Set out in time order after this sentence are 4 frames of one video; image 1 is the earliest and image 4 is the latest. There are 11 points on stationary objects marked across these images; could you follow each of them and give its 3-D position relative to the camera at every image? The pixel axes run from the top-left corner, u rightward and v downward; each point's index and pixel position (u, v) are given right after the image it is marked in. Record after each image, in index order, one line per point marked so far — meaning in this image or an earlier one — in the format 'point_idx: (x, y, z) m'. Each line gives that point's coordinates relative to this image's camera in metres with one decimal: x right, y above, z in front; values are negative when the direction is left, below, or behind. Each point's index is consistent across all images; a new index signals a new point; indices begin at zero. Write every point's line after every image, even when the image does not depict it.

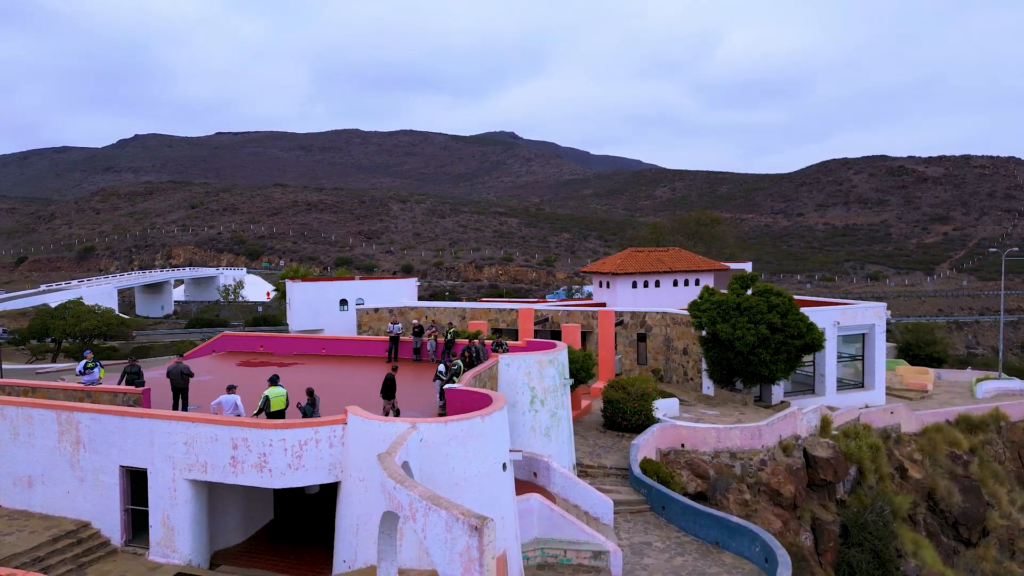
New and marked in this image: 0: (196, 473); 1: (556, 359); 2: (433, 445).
0: (-4.2, -2.4, +9.0) m
1: (+0.9, -1.5, +14.1) m
2: (-1.0, -1.9, +8.3) m
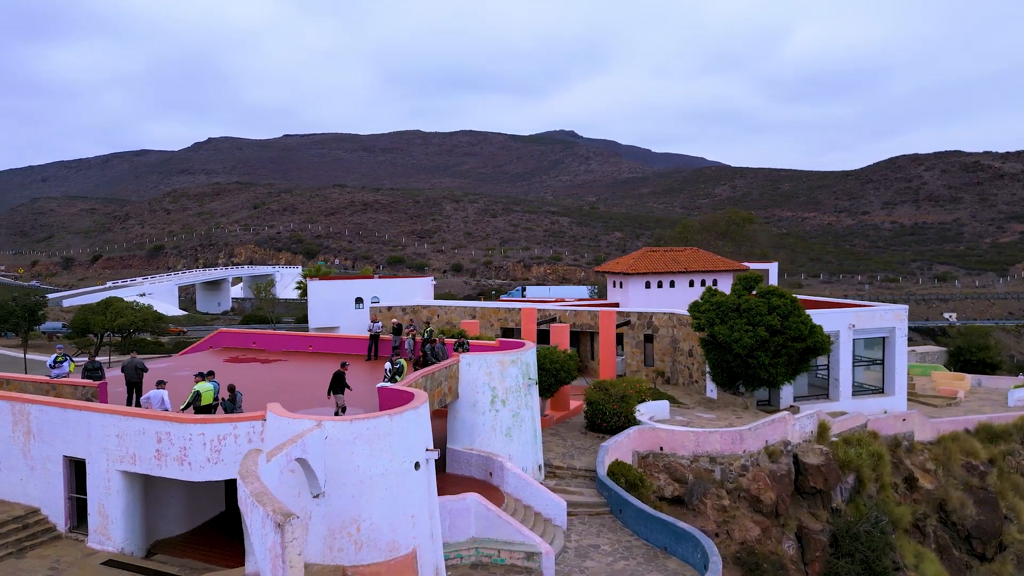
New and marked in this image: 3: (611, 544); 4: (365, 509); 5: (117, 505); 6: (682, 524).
0: (-5.3, -2.4, +9.4) m
1: (+0.1, -1.5, +14.1) m
2: (-2.1, -1.9, +8.4) m
3: (+1.8, -4.5, +12.1) m
4: (-1.8, -2.7, +8.5) m
5: (-5.5, -3.0, +9.5) m
6: (+2.9, -4.0, +11.6) m
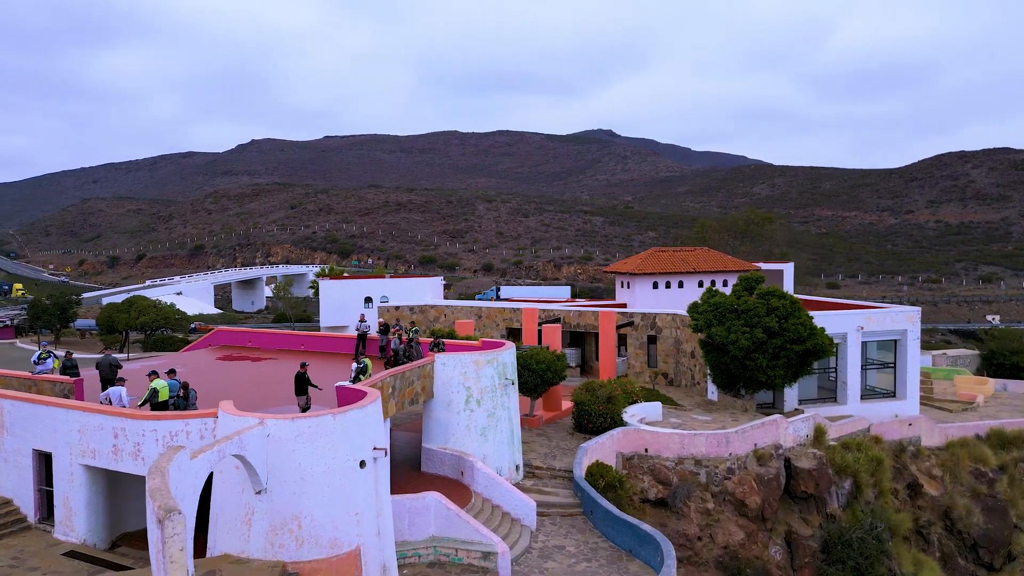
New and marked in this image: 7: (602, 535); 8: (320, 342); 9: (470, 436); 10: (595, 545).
0: (-6.0, -2.4, +9.7) m
1: (-0.4, -1.5, +14.1) m
2: (-2.9, -1.9, +8.6) m
3: (+1.2, -4.5, +12.1) m
4: (-2.6, -2.7, +8.6) m
5: (-6.2, -3.0, +9.8) m
6: (+2.2, -4.0, +11.5) m
7: (+1.7, -4.5, +12.5) m
8: (-5.1, -1.5, +18.6) m
9: (-0.9, -3.0, +13.7) m
10: (+1.5, -4.5, +12.1) m
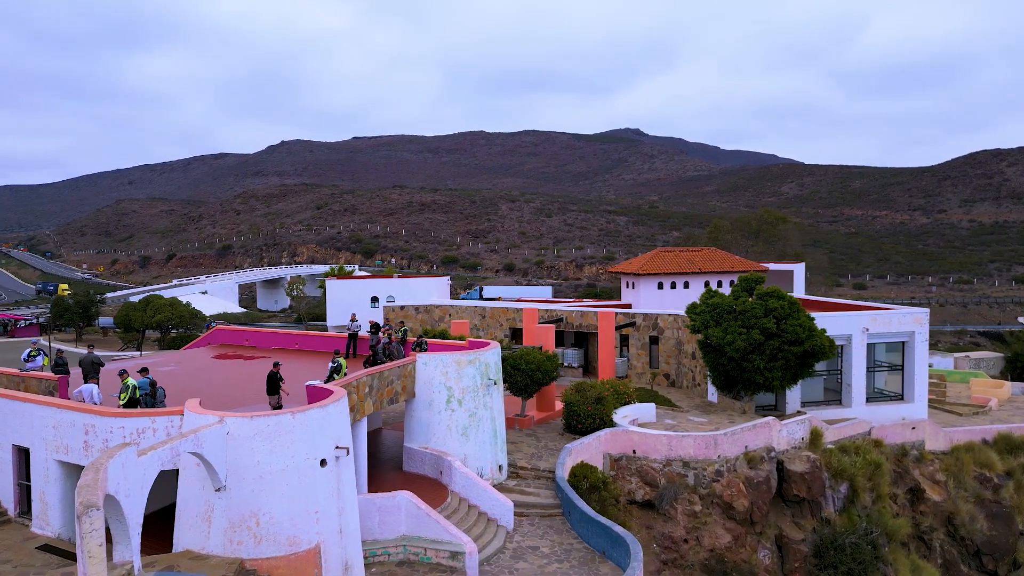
0: (-6.5, -2.4, +9.9) m
1: (-0.7, -1.5, +14.1) m
2: (-3.4, -1.9, +8.7) m
3: (+0.7, -4.5, +12.1) m
4: (-3.1, -2.7, +8.7) m
5: (-6.7, -3.0, +10.0) m
6: (+1.8, -4.0, +11.5) m
7: (+1.2, -4.5, +12.5) m
8: (-5.3, -1.5, +18.7) m
9: (-1.3, -3.0, +13.8) m
10: (+1.0, -4.5, +12.1) m
